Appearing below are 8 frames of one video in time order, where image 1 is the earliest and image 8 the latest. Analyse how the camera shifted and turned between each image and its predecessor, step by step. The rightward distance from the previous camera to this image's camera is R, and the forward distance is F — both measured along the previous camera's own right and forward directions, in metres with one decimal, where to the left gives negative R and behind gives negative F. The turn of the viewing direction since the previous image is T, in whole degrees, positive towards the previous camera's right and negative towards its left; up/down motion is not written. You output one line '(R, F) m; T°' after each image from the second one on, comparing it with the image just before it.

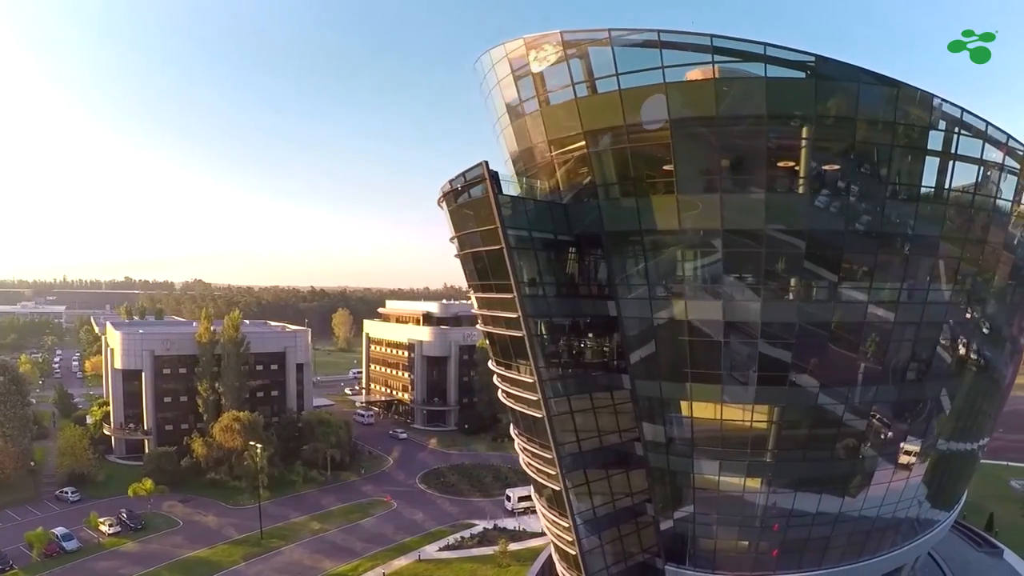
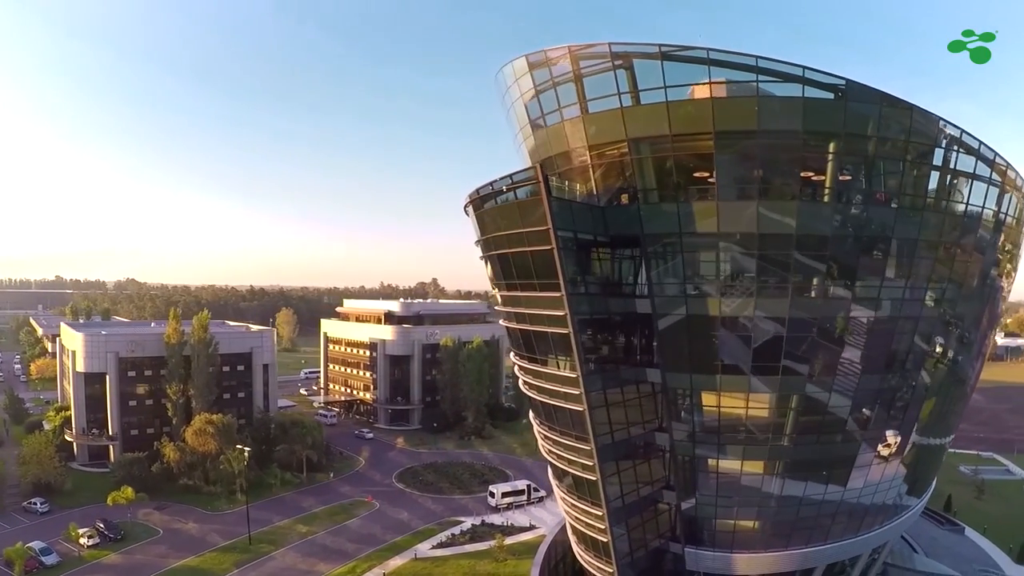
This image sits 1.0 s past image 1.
(-2.1, +0.5) m; +6°
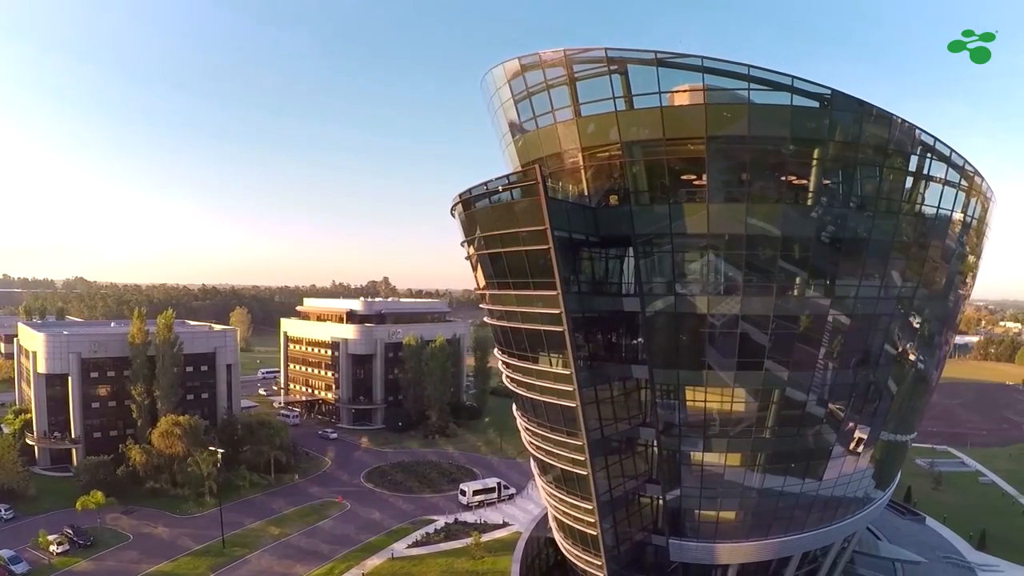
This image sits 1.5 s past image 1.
(-0.9, -0.2) m; +4°
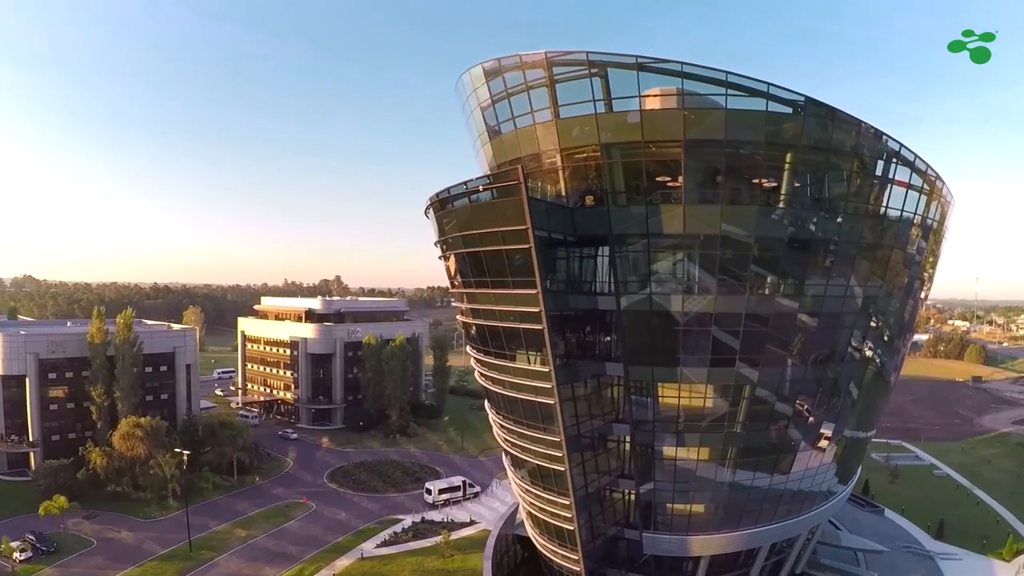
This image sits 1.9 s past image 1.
(-0.6, -0.5) m; +4°
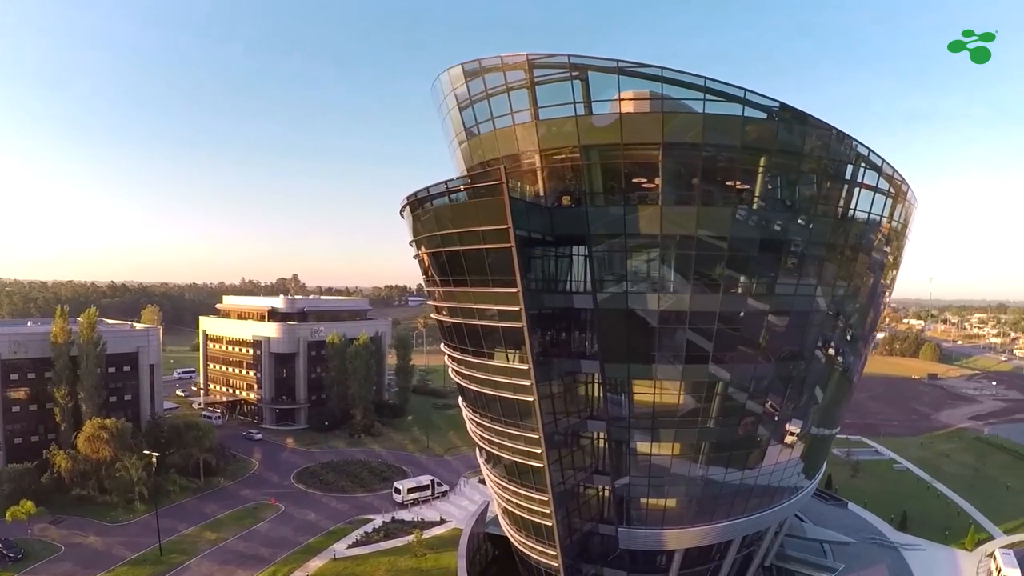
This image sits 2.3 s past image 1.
(-0.5, -0.5) m; +4°
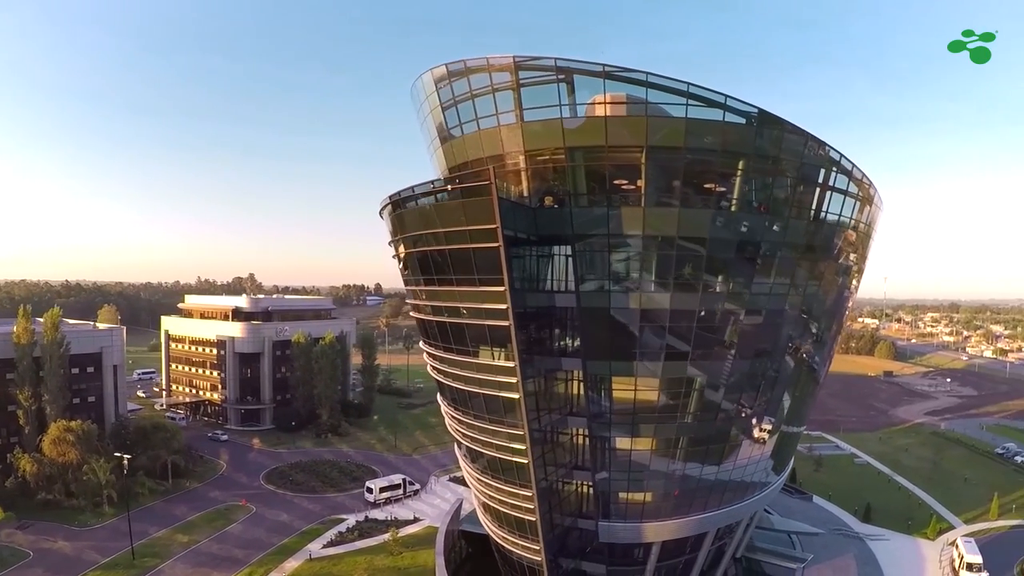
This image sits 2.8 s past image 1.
(-0.5, -0.4) m; +4°
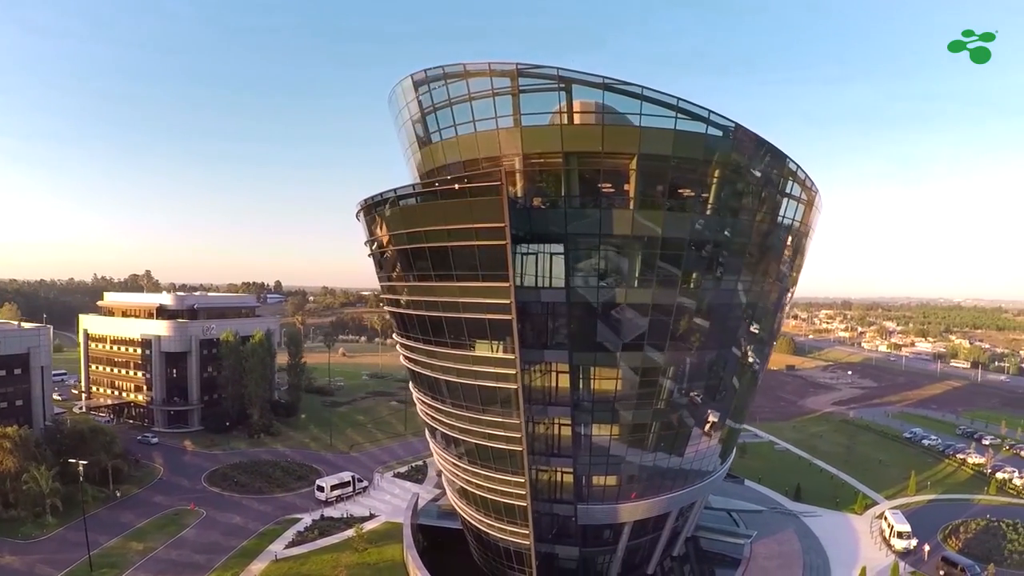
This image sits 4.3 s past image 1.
(-1.9, -0.4) m; +8°
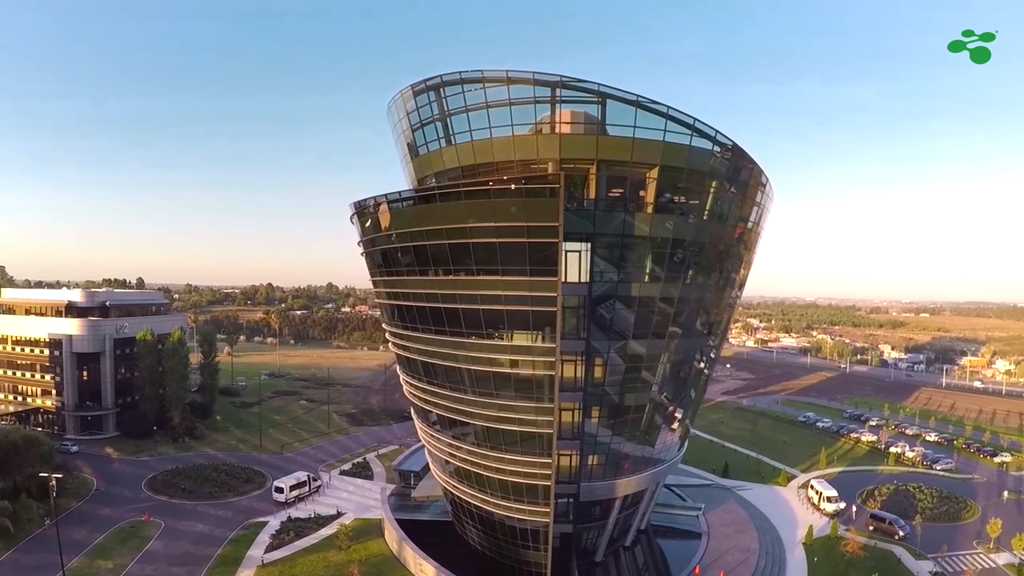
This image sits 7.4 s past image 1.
(-3.1, +0.3) m; +9°
